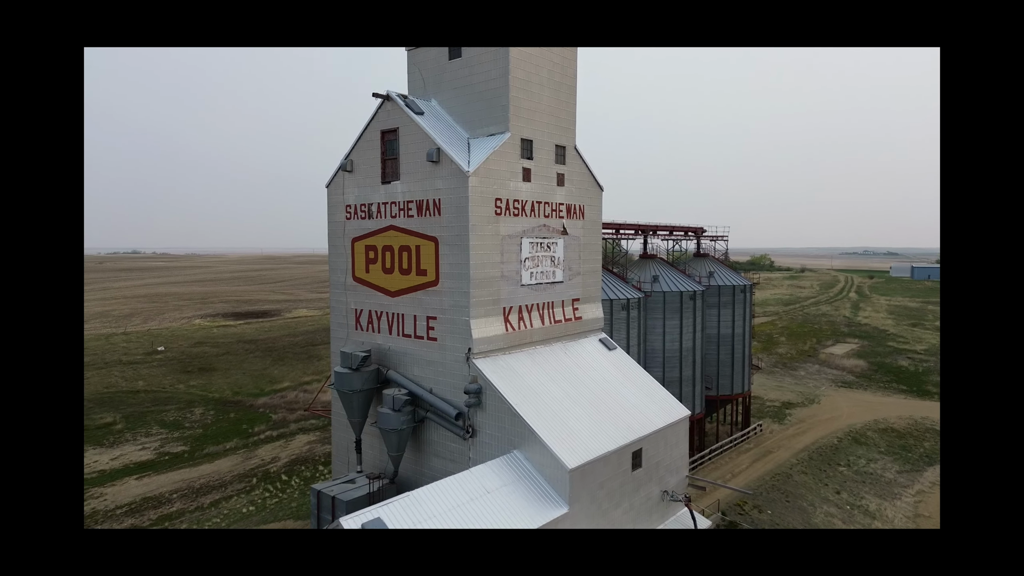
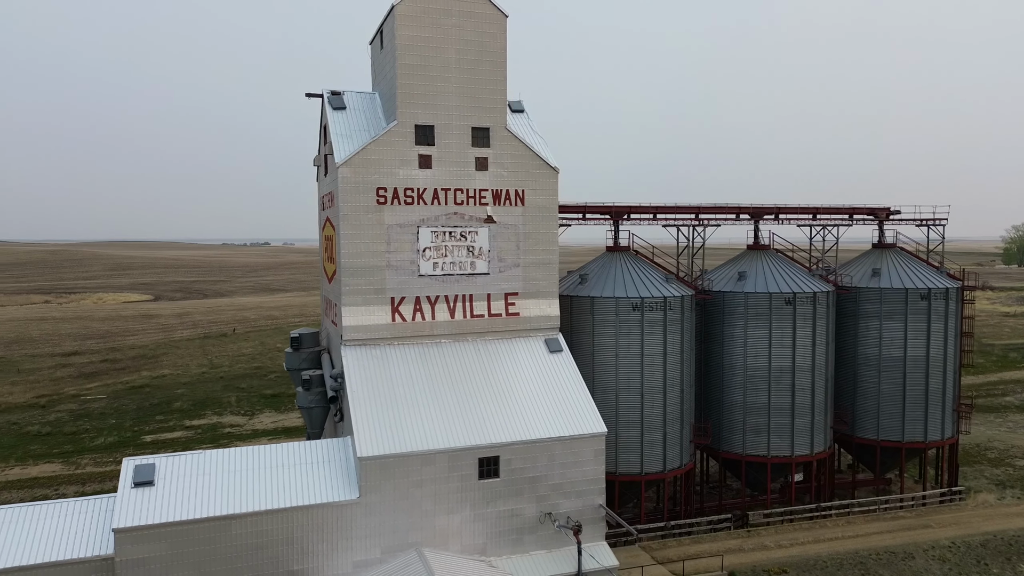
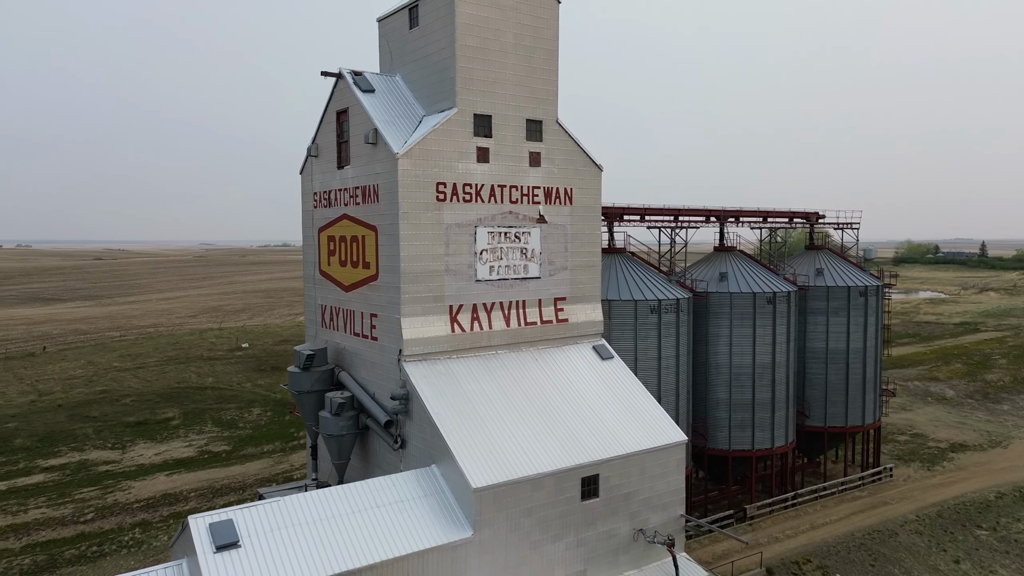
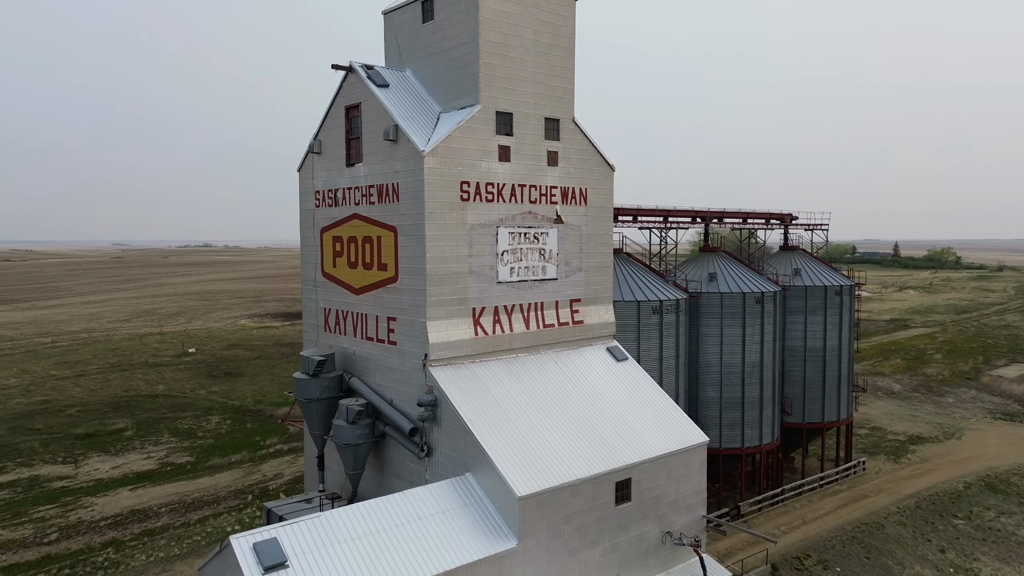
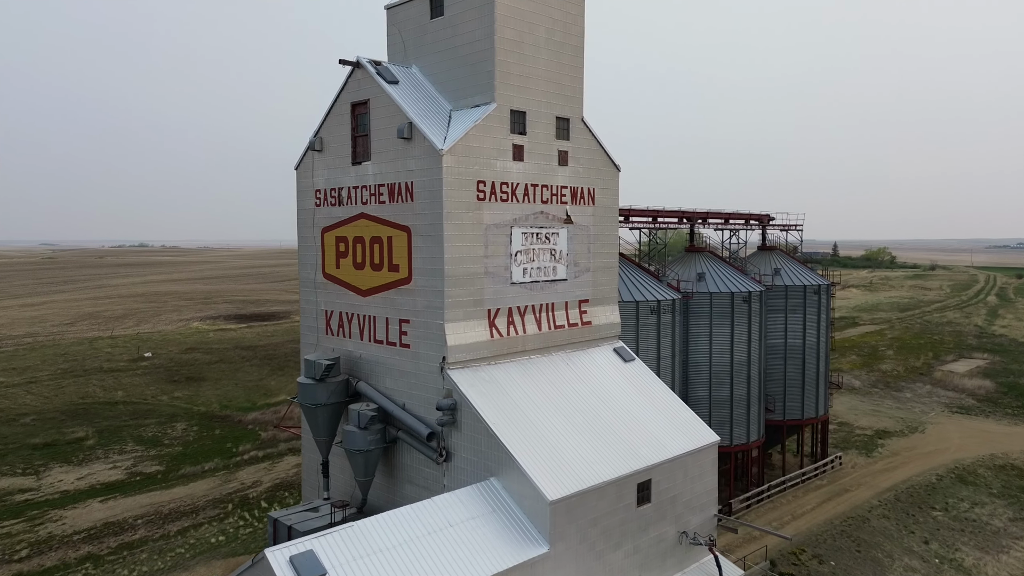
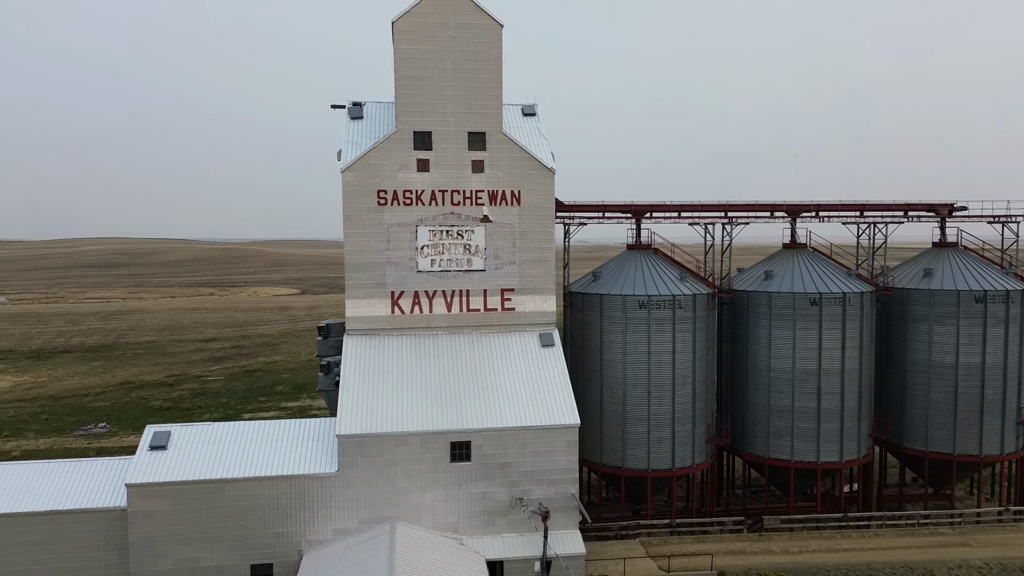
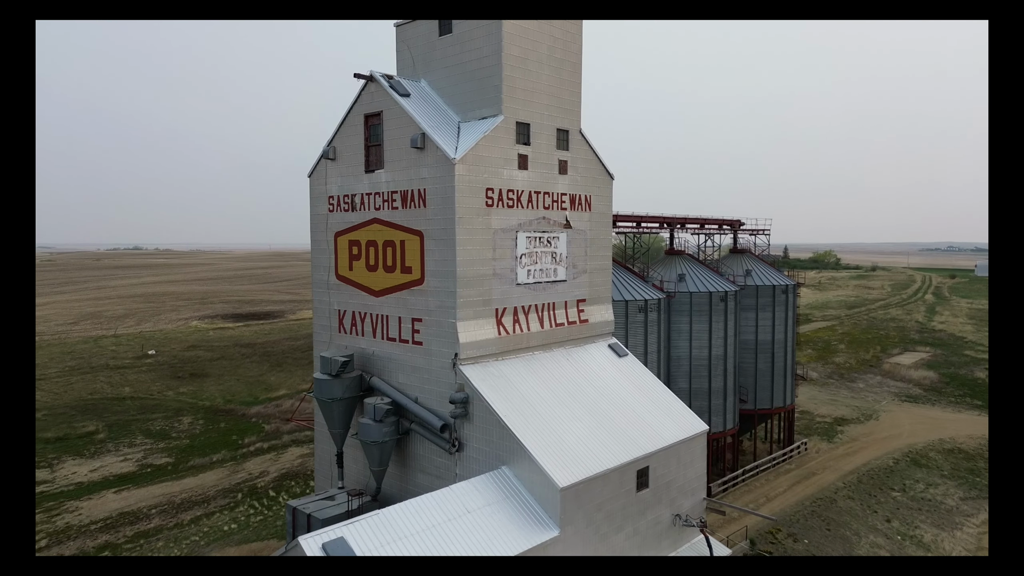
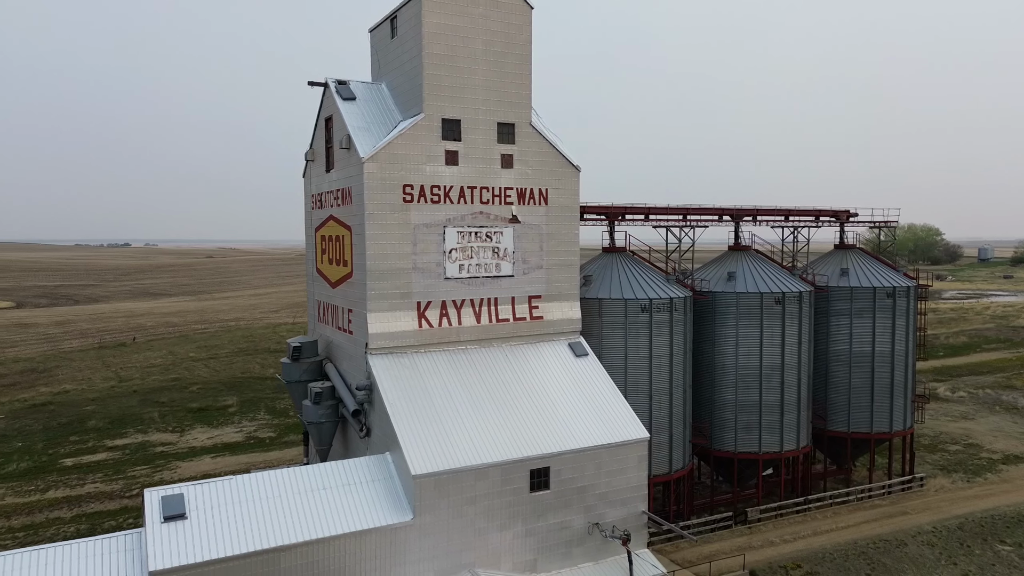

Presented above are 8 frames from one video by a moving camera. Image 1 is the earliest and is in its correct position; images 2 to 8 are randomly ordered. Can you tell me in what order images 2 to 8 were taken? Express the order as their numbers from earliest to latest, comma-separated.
7, 5, 4, 3, 8, 2, 6
